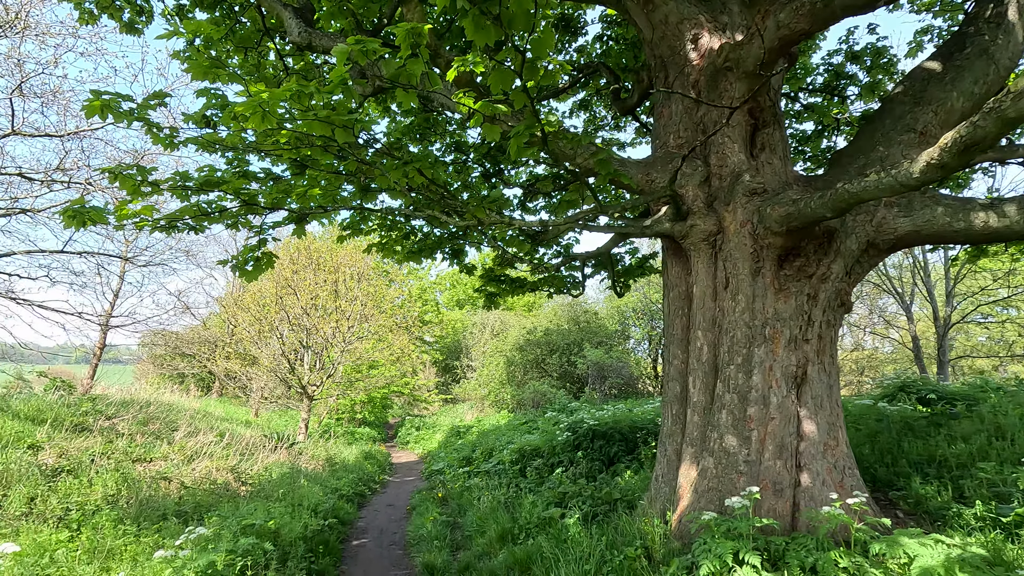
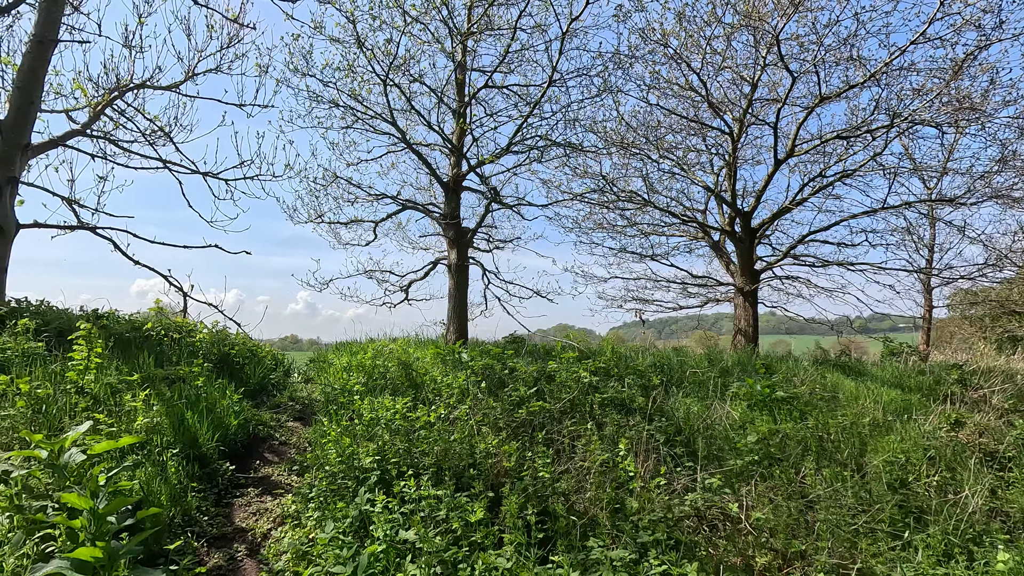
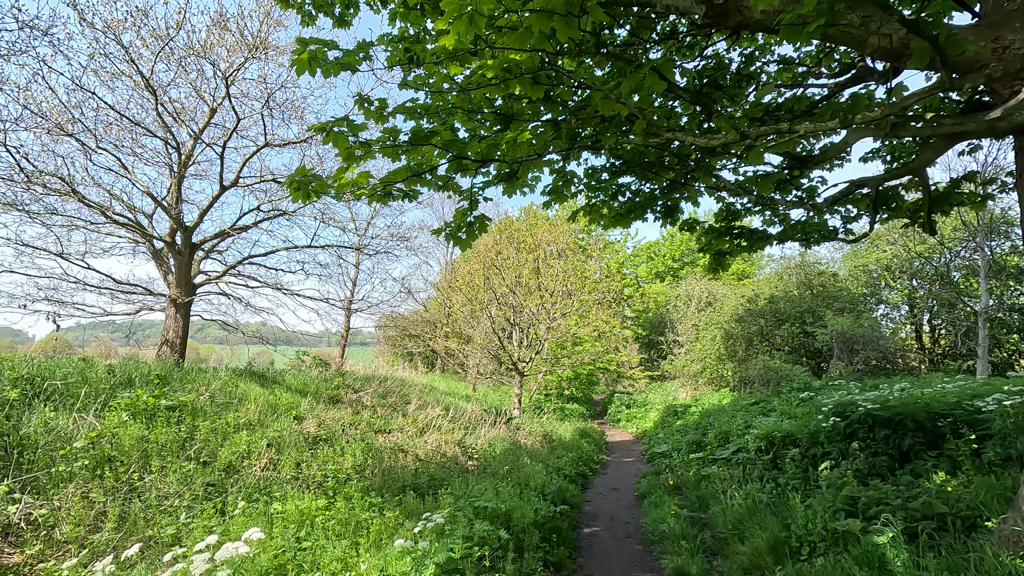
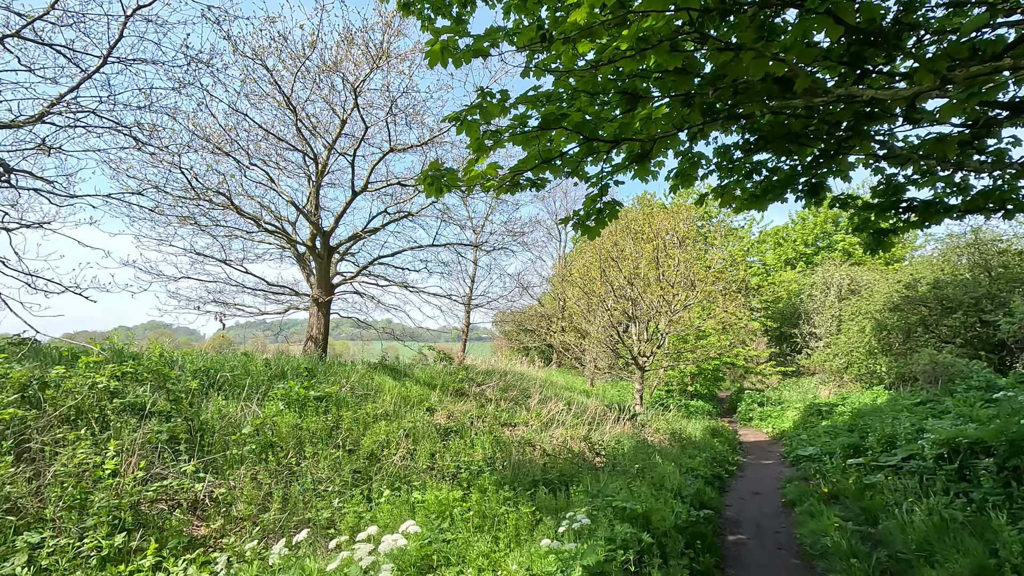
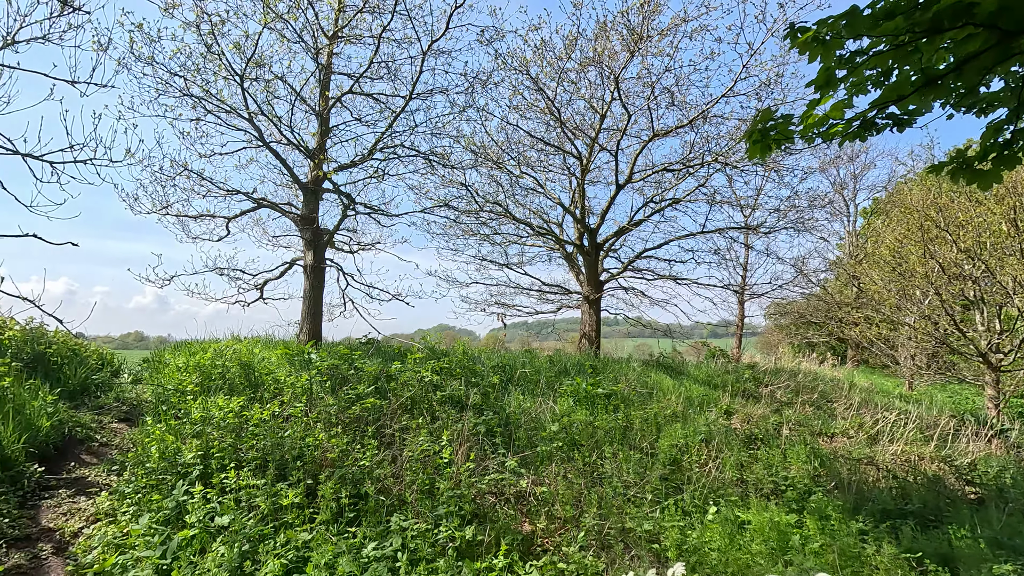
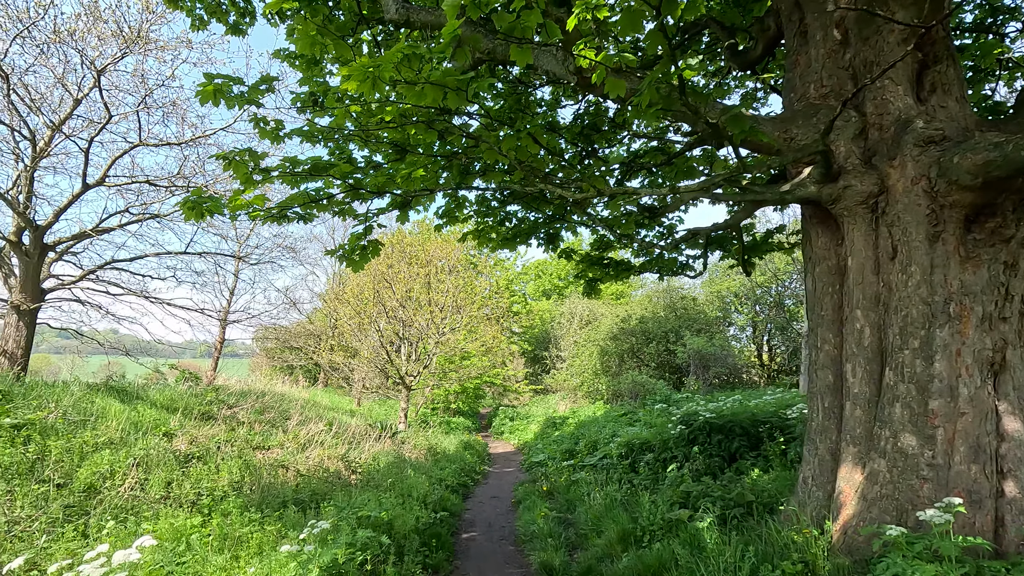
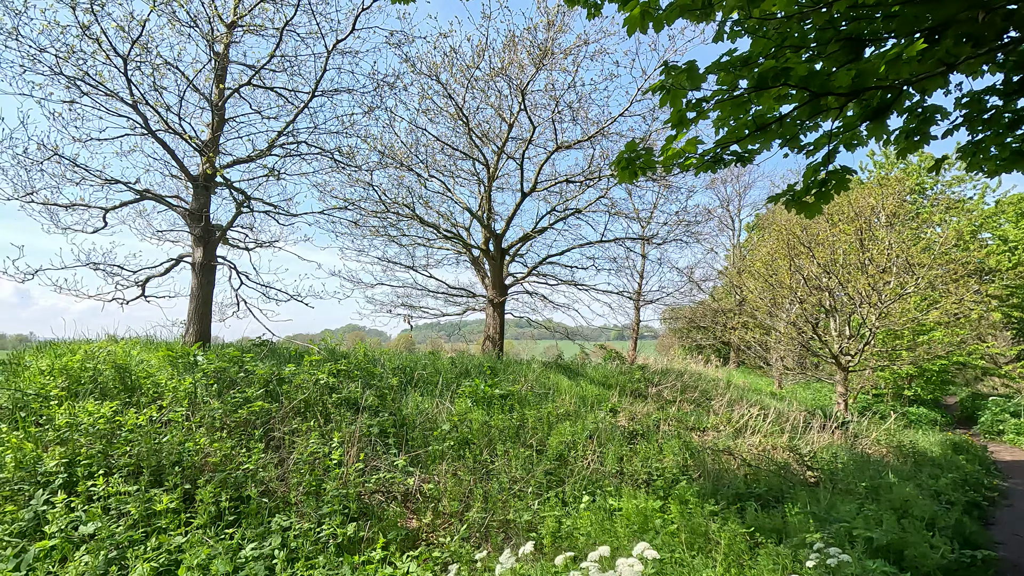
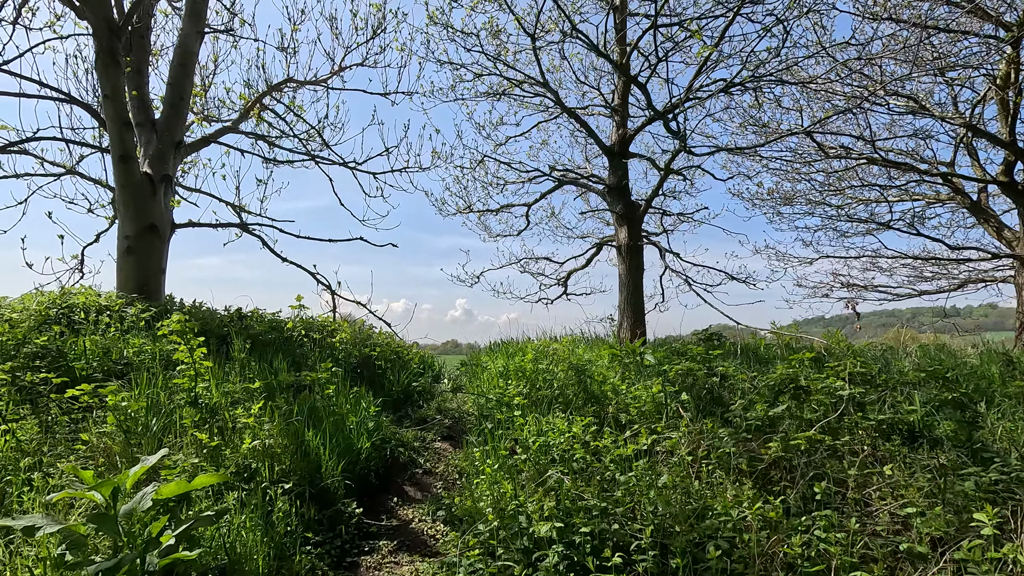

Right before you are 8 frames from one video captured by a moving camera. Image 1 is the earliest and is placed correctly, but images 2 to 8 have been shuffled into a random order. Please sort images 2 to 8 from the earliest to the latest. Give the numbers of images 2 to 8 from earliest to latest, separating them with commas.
6, 3, 4, 7, 5, 2, 8
